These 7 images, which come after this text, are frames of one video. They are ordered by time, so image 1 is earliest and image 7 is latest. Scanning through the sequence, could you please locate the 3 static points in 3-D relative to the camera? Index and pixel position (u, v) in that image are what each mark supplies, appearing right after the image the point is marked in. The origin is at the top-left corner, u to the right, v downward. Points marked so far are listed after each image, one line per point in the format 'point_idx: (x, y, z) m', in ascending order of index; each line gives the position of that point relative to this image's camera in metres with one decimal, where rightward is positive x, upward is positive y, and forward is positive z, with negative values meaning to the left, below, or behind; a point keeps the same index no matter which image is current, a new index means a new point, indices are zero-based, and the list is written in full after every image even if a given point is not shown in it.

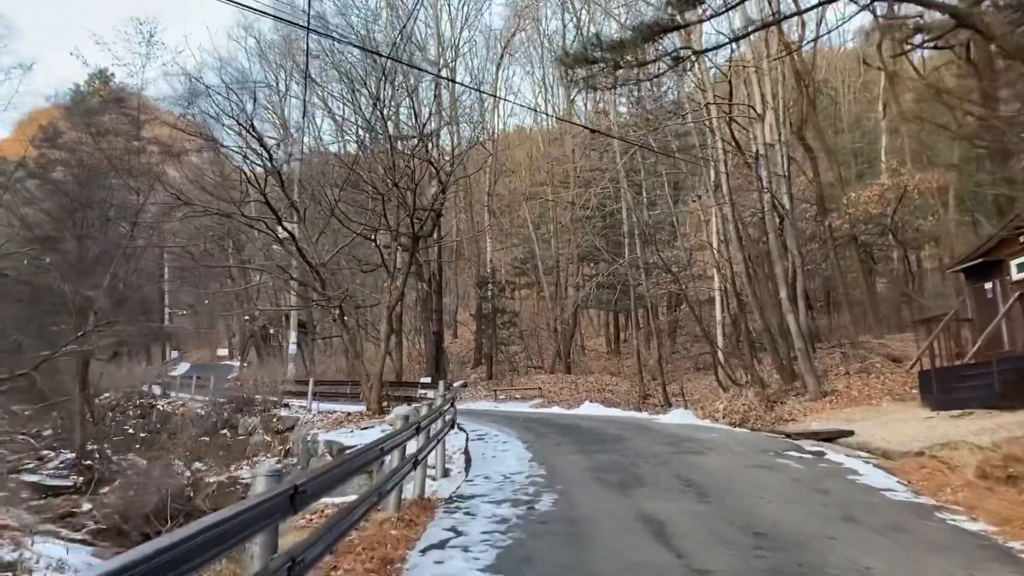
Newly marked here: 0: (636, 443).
0: (+1.8, -2.2, +11.4) m
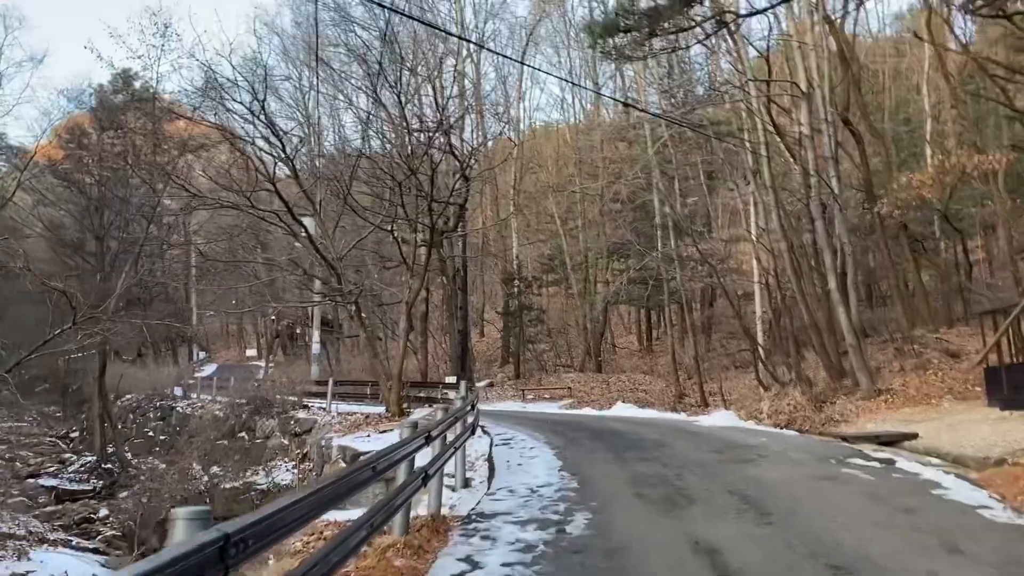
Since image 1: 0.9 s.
0: (+2.1, -2.1, +10.4) m
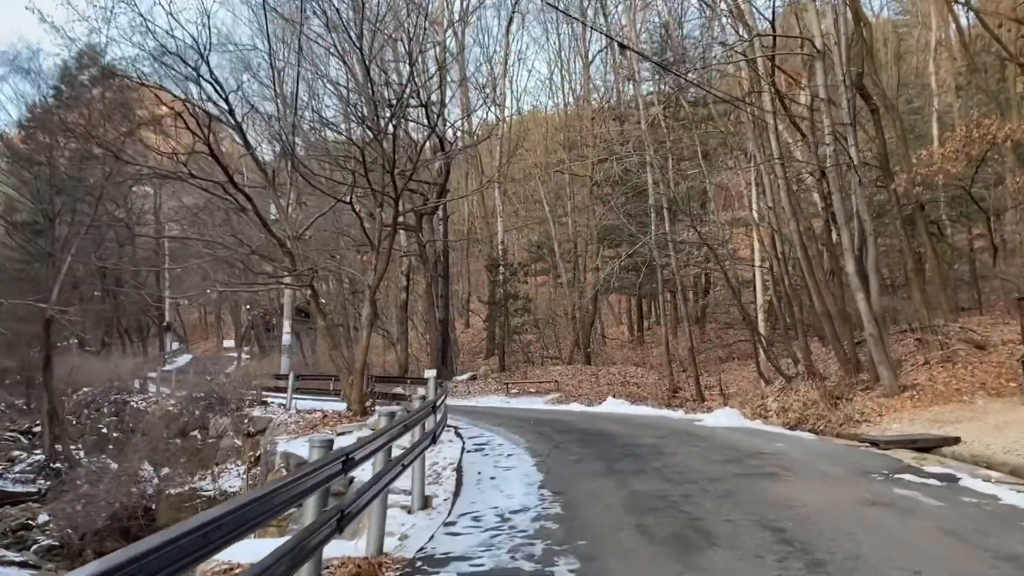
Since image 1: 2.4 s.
0: (+1.8, -1.8, +8.6) m
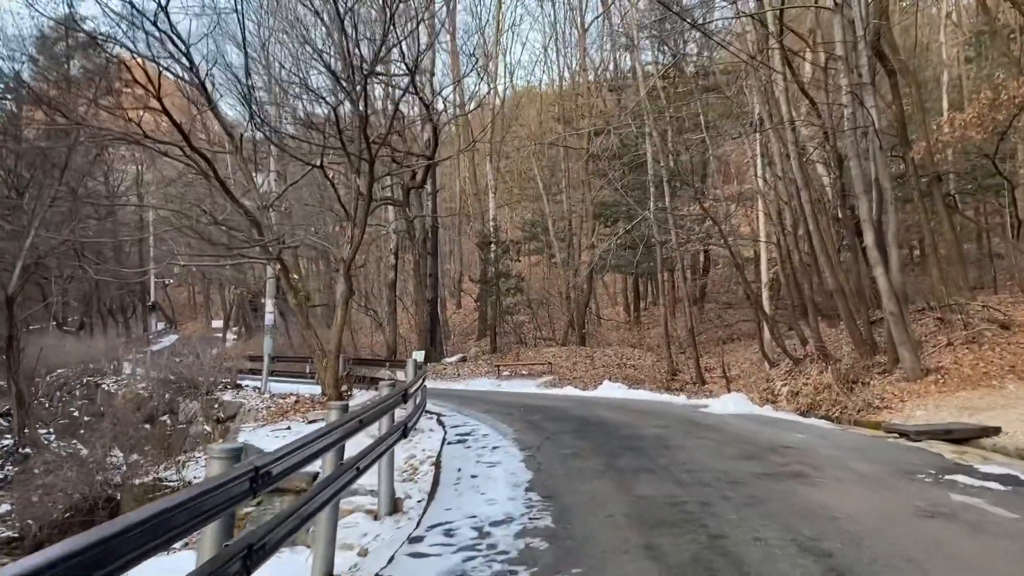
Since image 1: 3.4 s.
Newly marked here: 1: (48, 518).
0: (+1.7, -1.6, +7.5) m
1: (-8.0, -4.0, +13.8) m
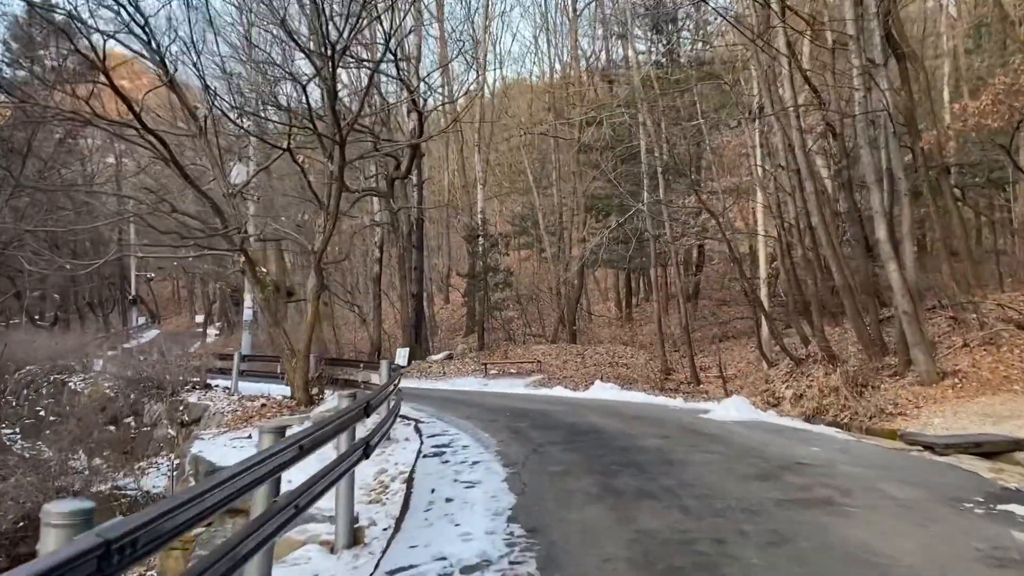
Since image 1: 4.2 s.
0: (+1.5, -1.5, +6.6) m
1: (-8.3, -3.9, +12.8) m
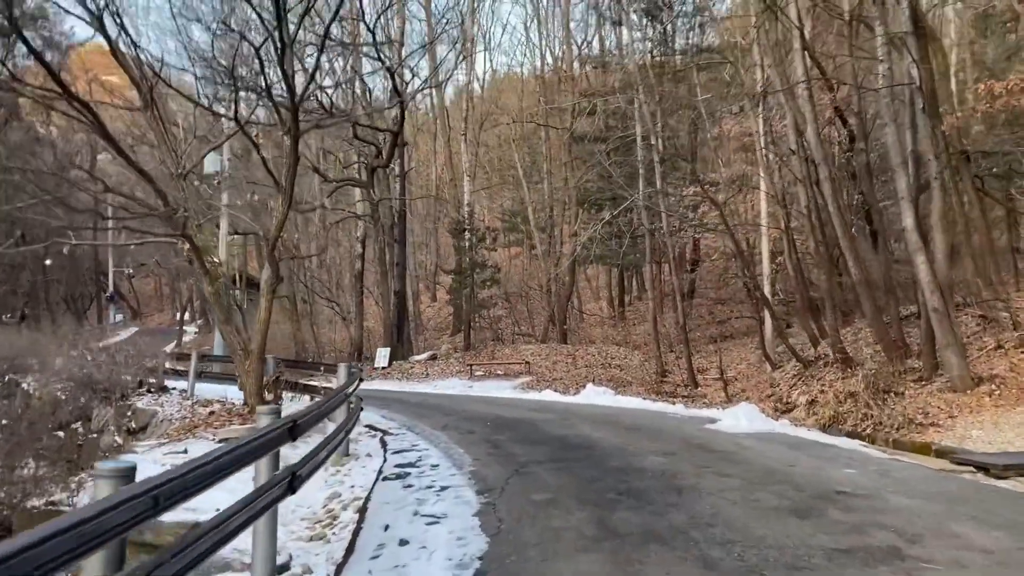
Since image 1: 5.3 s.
0: (+1.4, -1.4, +5.4) m
1: (-8.5, -3.8, +11.4) m
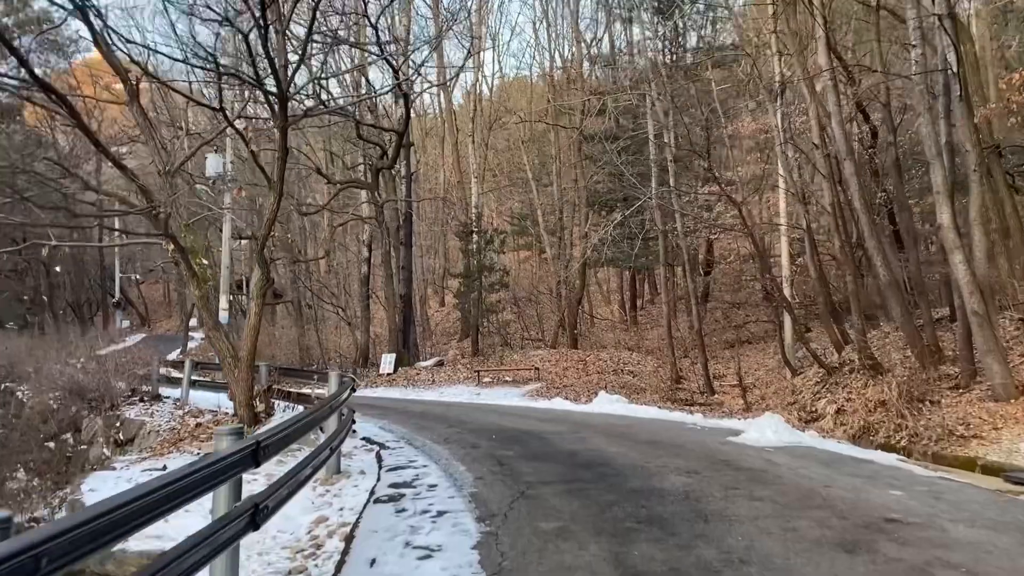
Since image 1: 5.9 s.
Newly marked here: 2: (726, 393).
0: (+1.4, -1.4, +4.7) m
1: (-8.4, -3.8, +10.9) m
2: (+4.7, -2.3, +17.5) m
